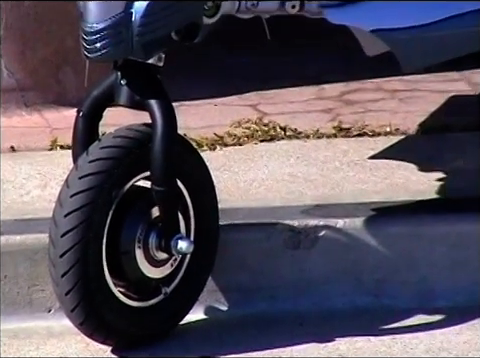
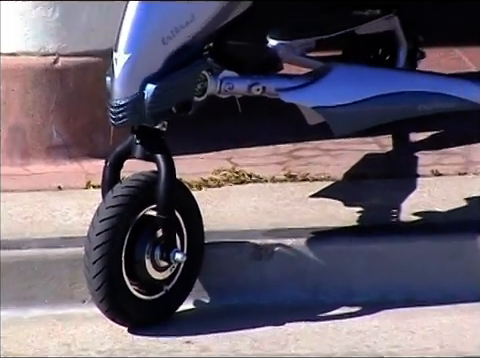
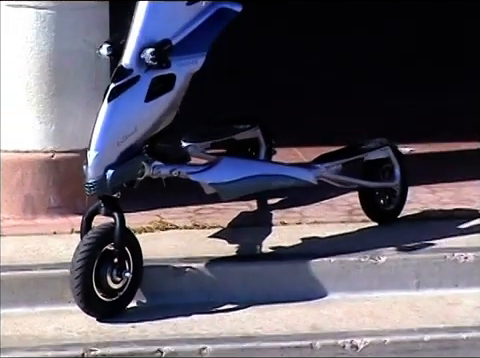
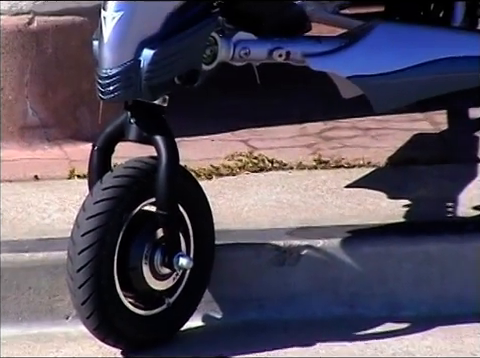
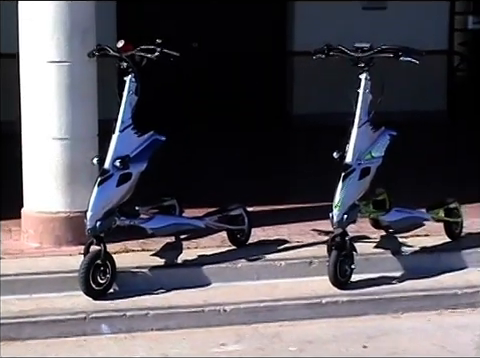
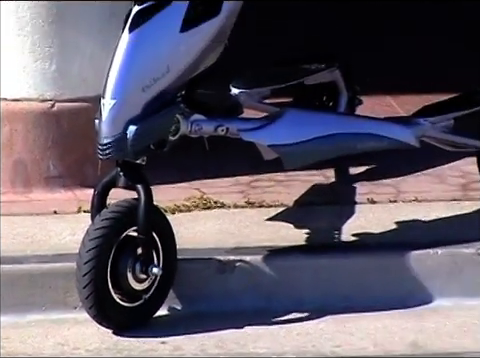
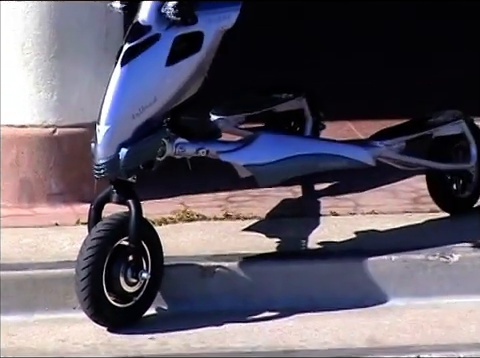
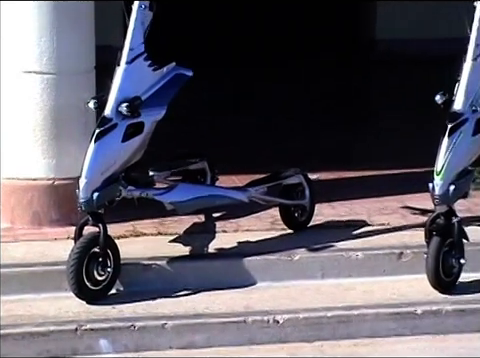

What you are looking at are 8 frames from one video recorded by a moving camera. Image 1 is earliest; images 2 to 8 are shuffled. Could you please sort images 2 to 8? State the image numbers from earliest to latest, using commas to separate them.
4, 2, 6, 7, 3, 8, 5
